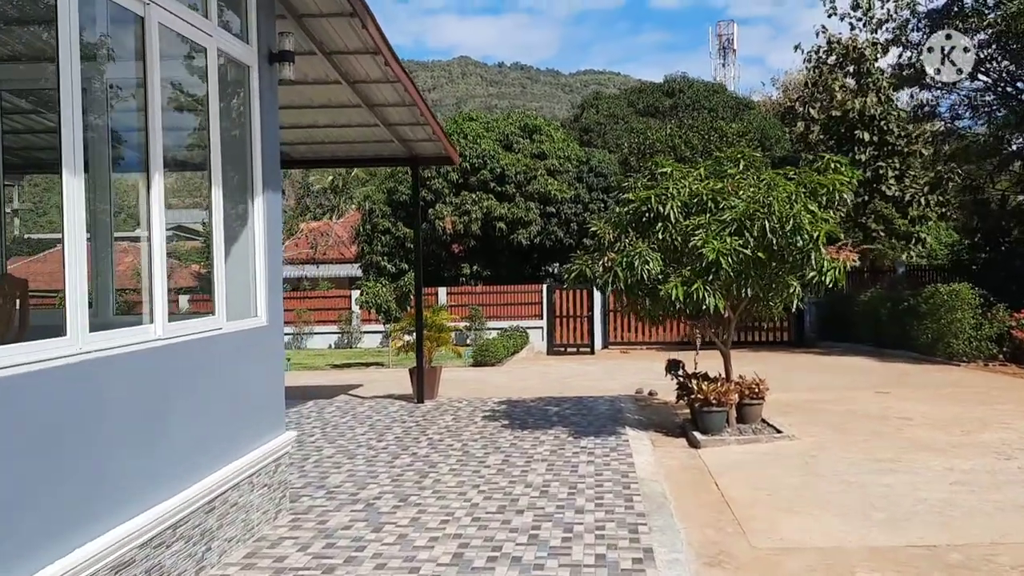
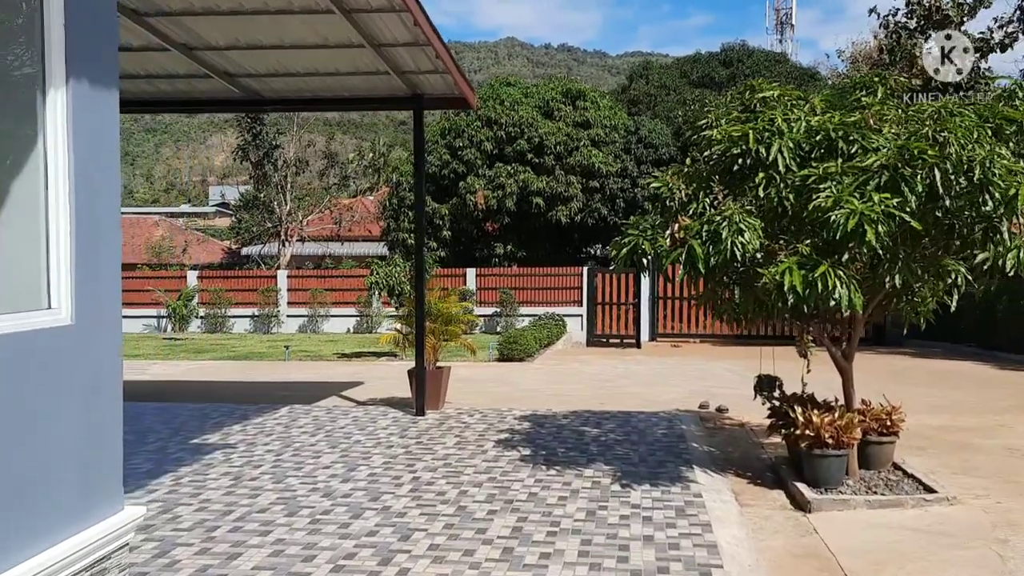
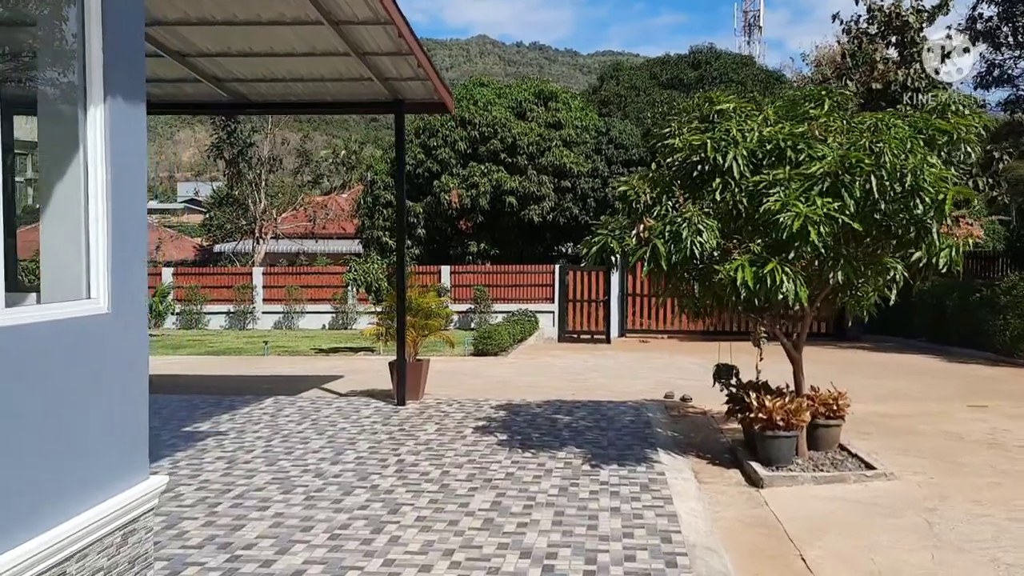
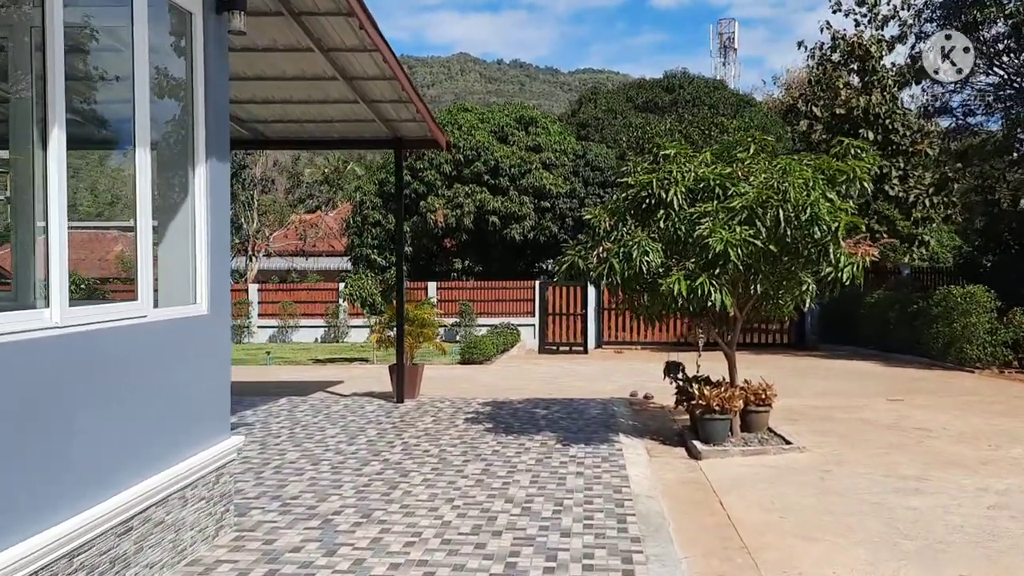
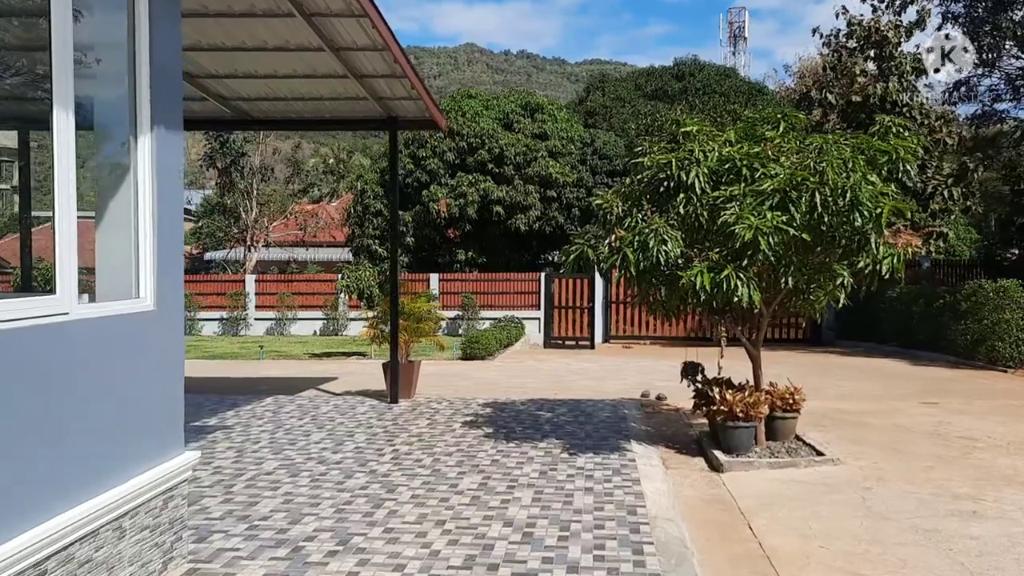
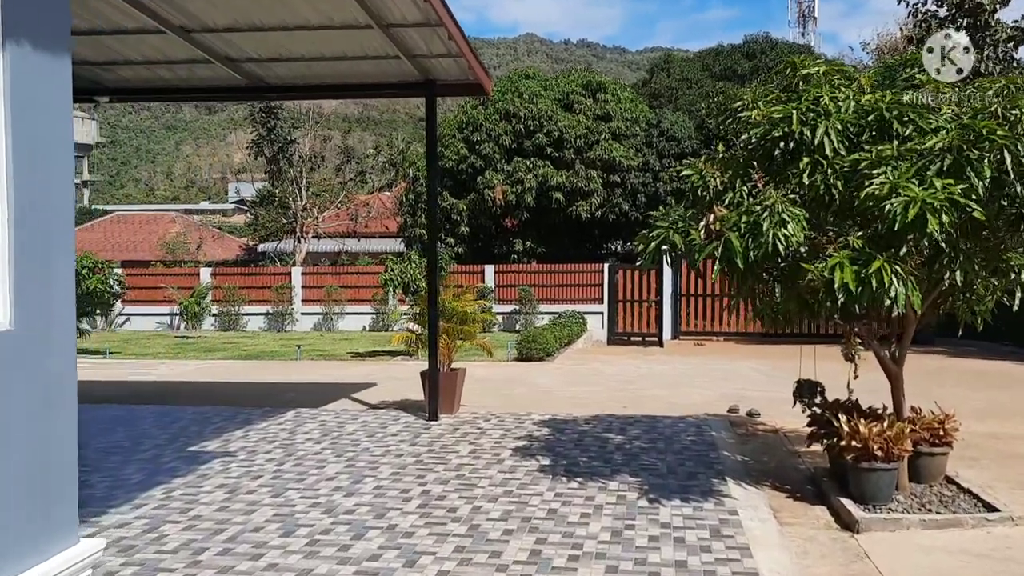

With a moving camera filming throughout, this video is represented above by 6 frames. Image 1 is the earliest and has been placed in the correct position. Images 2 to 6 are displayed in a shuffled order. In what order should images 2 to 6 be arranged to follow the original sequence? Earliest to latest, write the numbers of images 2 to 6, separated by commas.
4, 5, 3, 2, 6
